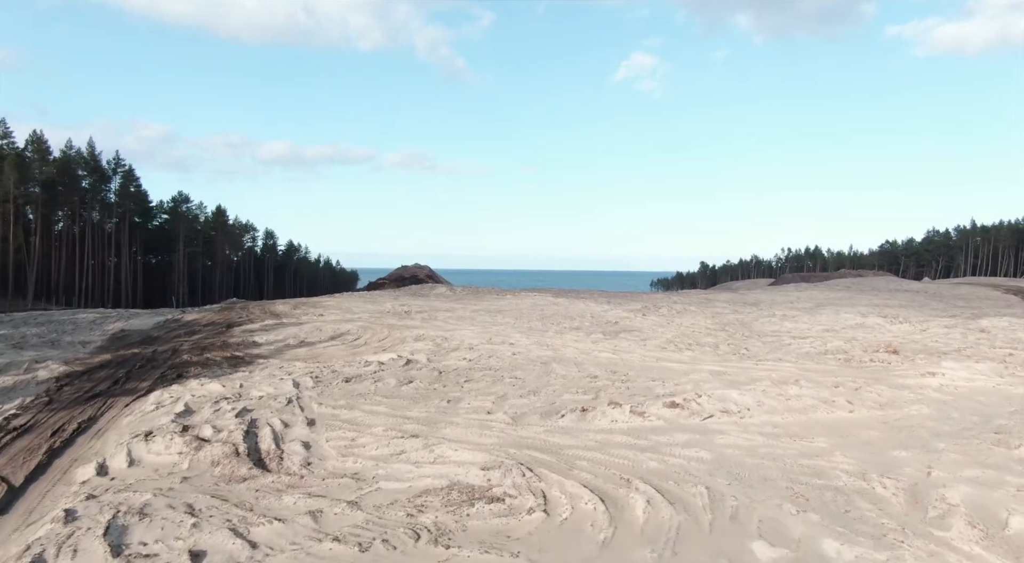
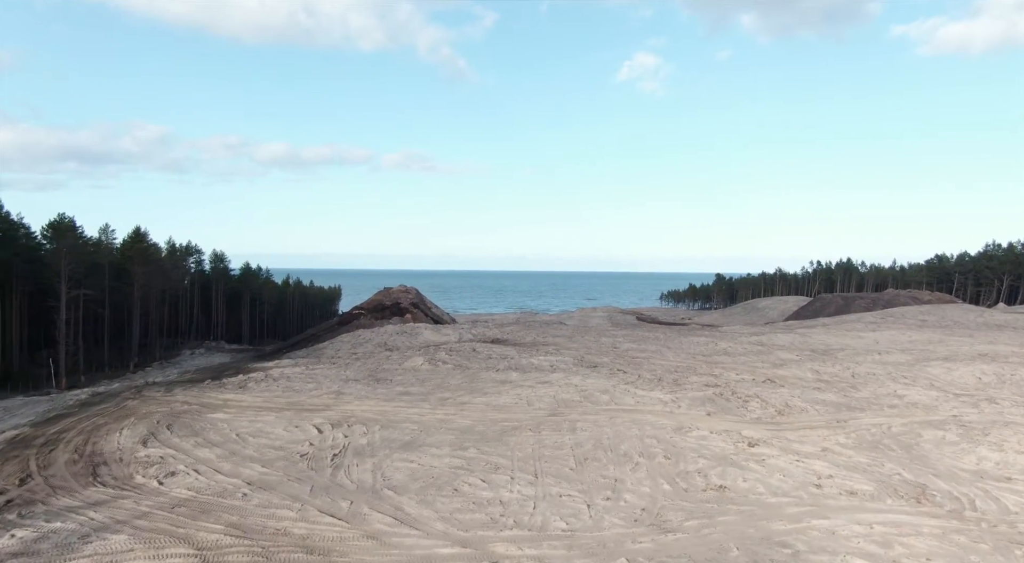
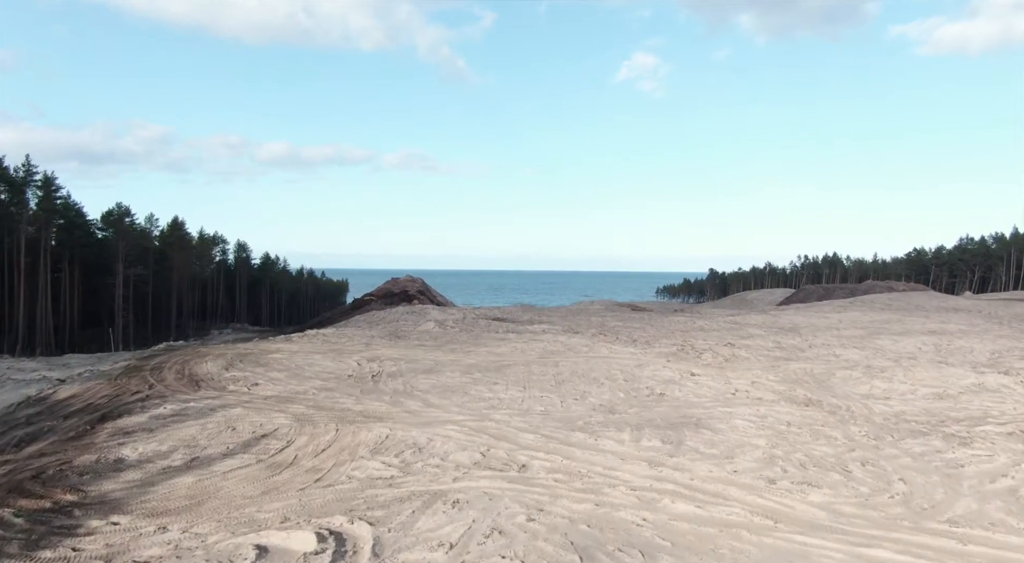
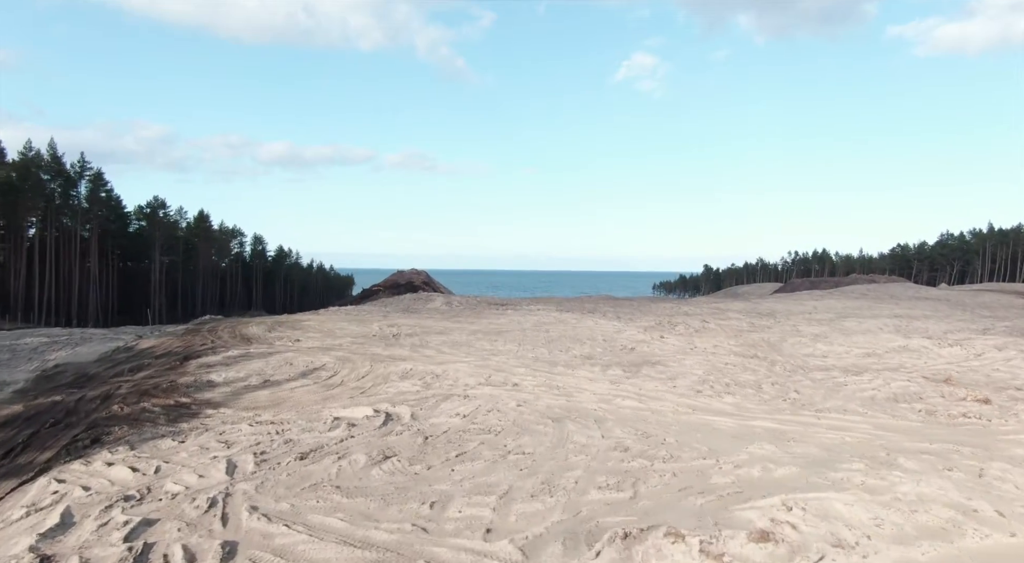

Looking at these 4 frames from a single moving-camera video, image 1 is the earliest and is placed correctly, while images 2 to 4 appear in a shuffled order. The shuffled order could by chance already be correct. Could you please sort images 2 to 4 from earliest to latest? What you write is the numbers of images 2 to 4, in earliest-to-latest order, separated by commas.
4, 3, 2
